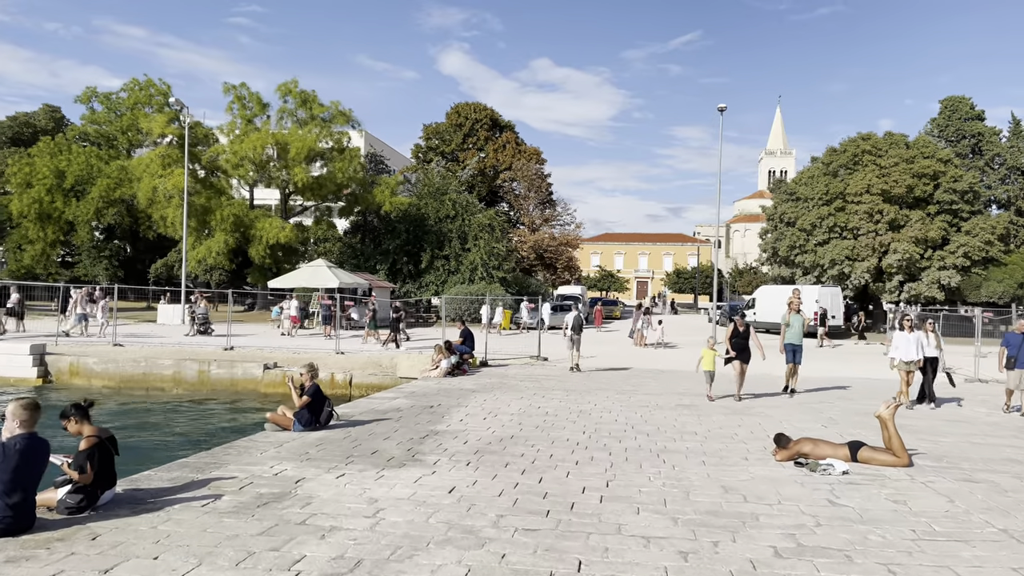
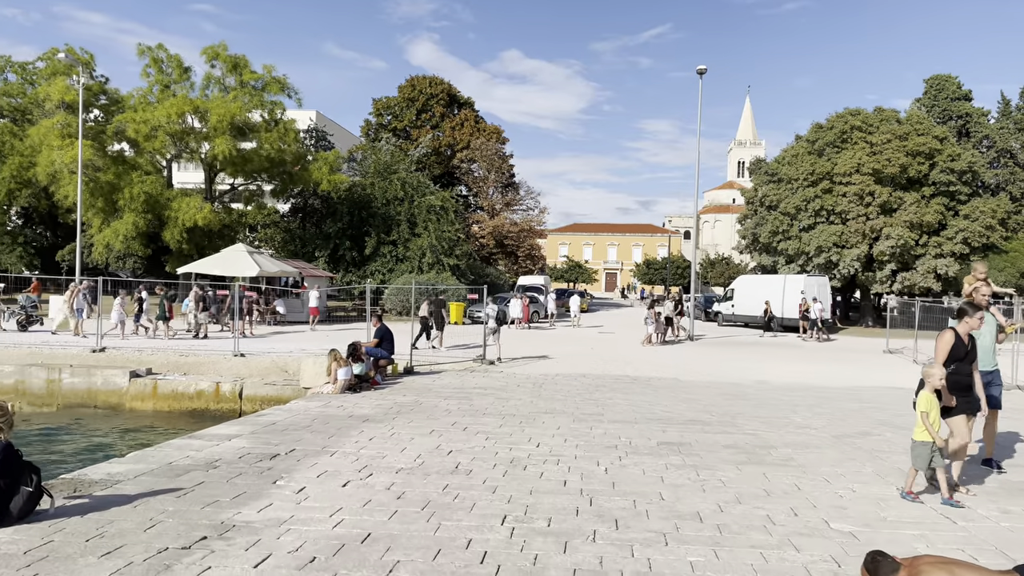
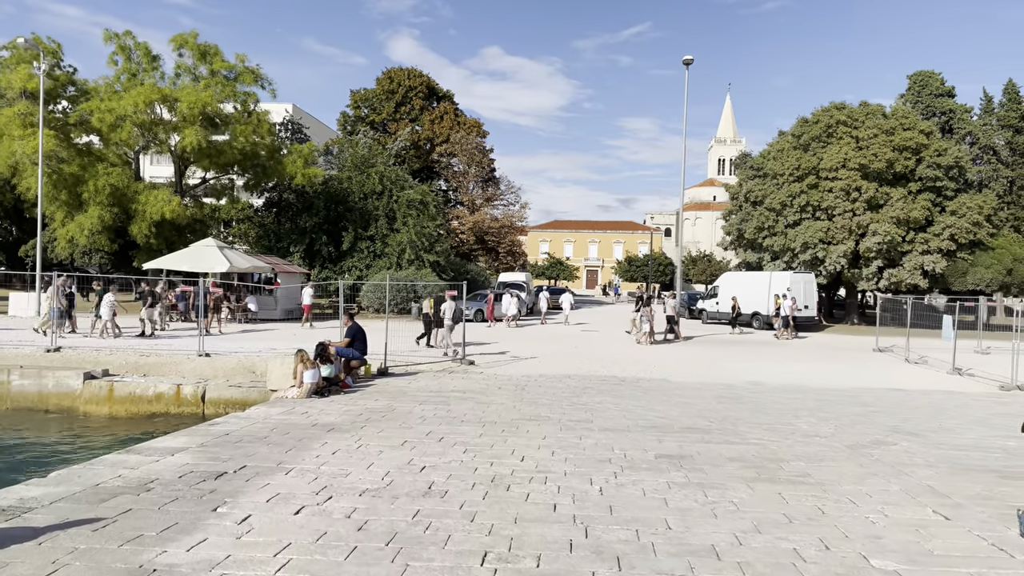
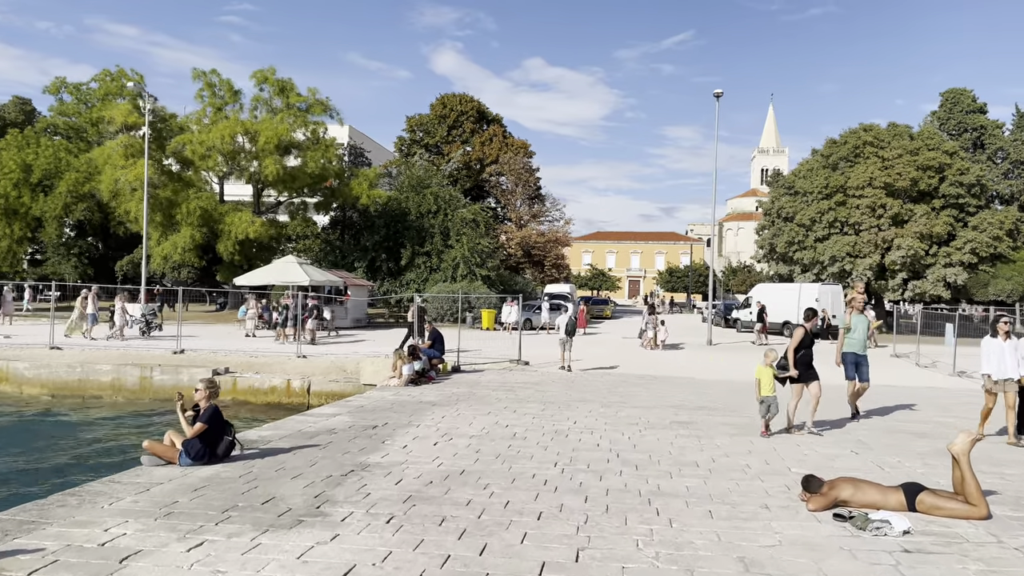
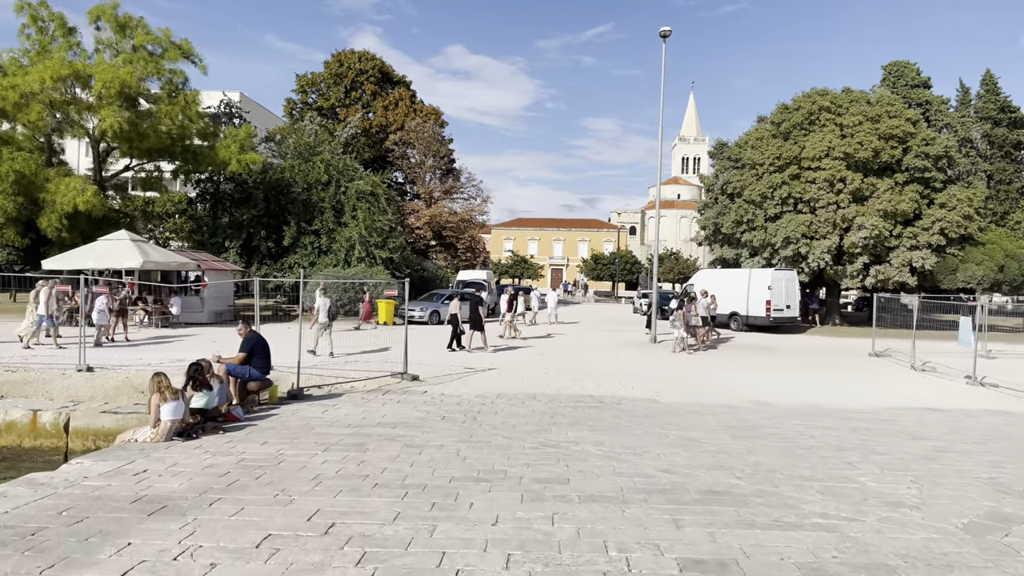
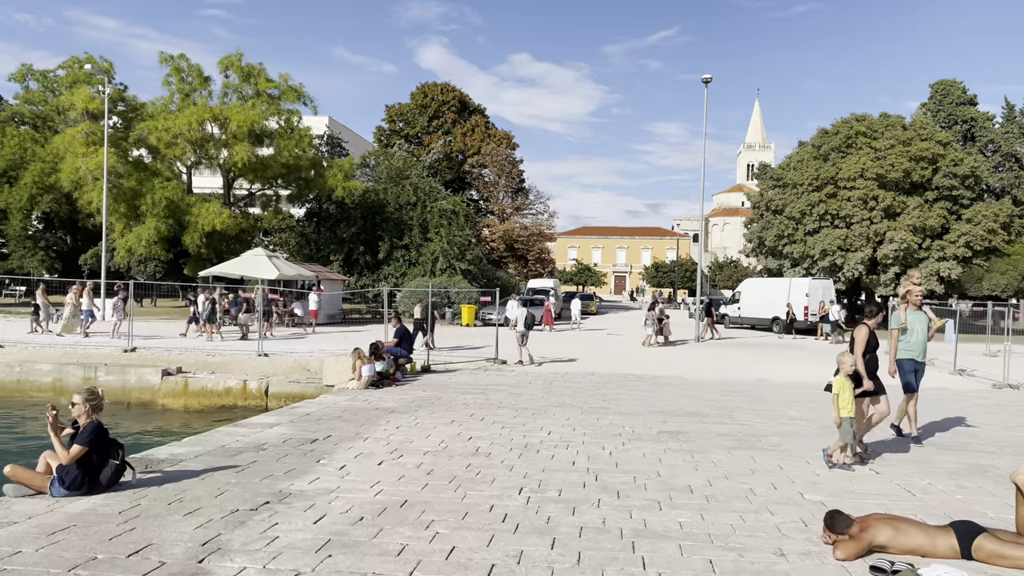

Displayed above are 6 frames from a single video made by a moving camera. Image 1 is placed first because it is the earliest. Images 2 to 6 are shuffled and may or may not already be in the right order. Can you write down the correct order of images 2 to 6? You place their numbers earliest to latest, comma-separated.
4, 6, 2, 3, 5
